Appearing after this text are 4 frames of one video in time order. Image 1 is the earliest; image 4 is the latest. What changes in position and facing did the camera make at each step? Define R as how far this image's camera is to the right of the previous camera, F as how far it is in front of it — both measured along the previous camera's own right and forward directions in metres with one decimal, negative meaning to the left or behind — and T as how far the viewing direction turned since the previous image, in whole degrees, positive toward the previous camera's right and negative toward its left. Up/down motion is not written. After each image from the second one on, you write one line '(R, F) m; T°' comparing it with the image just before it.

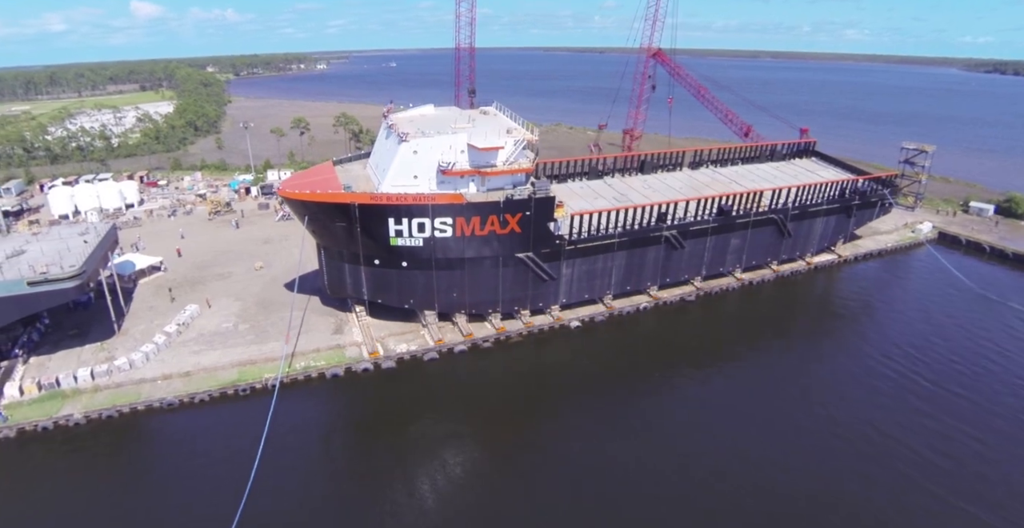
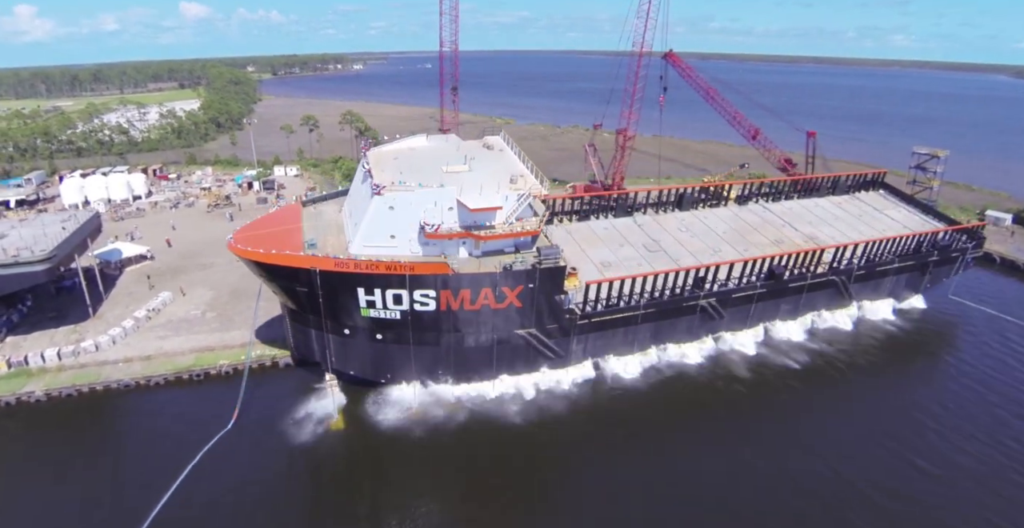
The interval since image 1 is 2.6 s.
(+2.8, -0.3) m; -2°
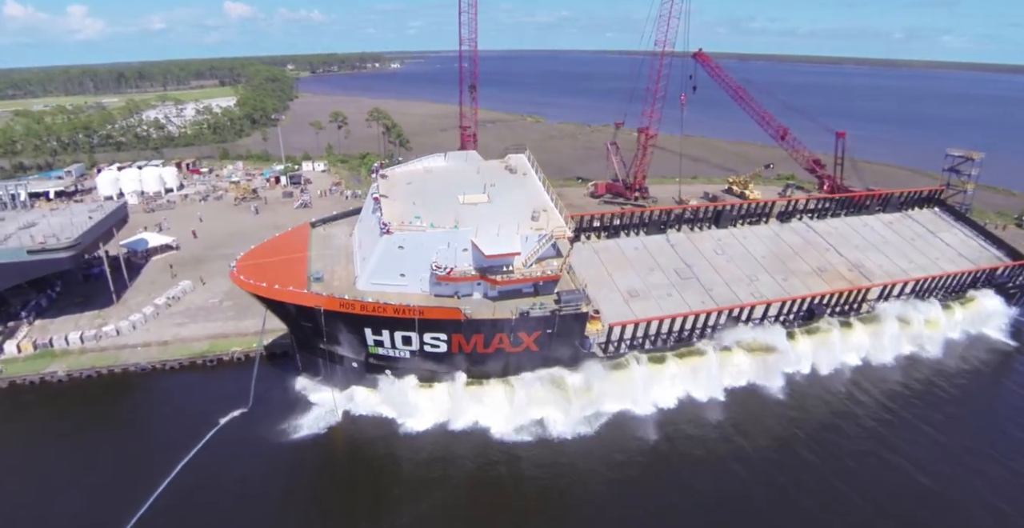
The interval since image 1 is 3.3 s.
(+0.8, 0.0) m; -3°
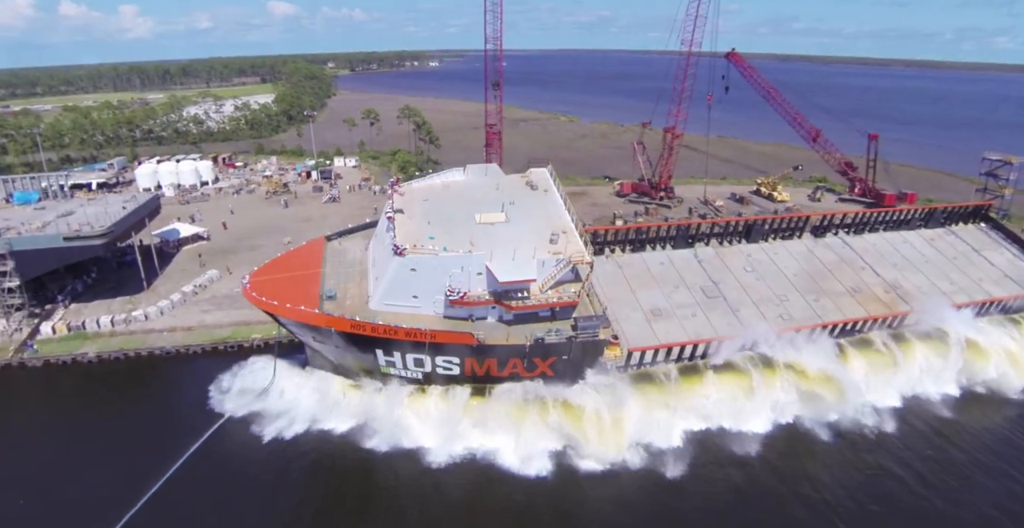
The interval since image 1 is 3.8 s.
(+0.6, -0.1) m; -3°
